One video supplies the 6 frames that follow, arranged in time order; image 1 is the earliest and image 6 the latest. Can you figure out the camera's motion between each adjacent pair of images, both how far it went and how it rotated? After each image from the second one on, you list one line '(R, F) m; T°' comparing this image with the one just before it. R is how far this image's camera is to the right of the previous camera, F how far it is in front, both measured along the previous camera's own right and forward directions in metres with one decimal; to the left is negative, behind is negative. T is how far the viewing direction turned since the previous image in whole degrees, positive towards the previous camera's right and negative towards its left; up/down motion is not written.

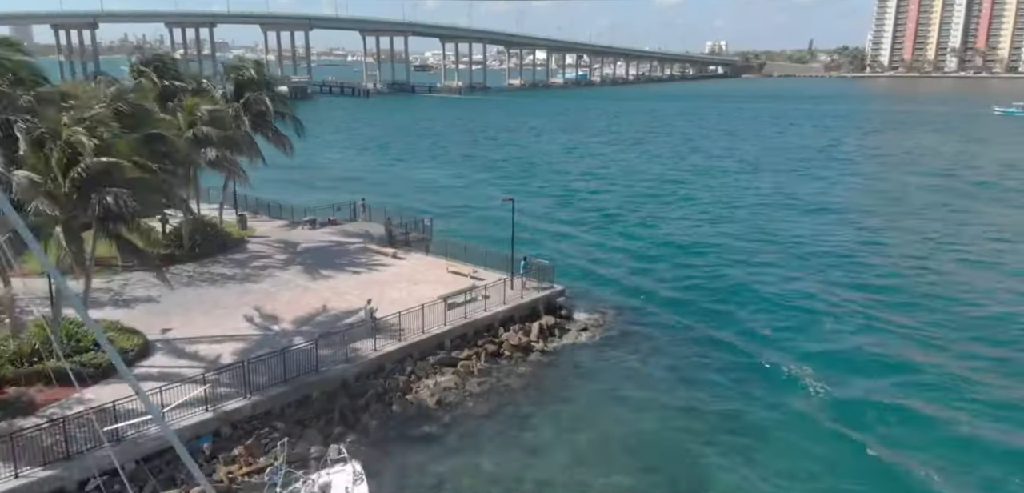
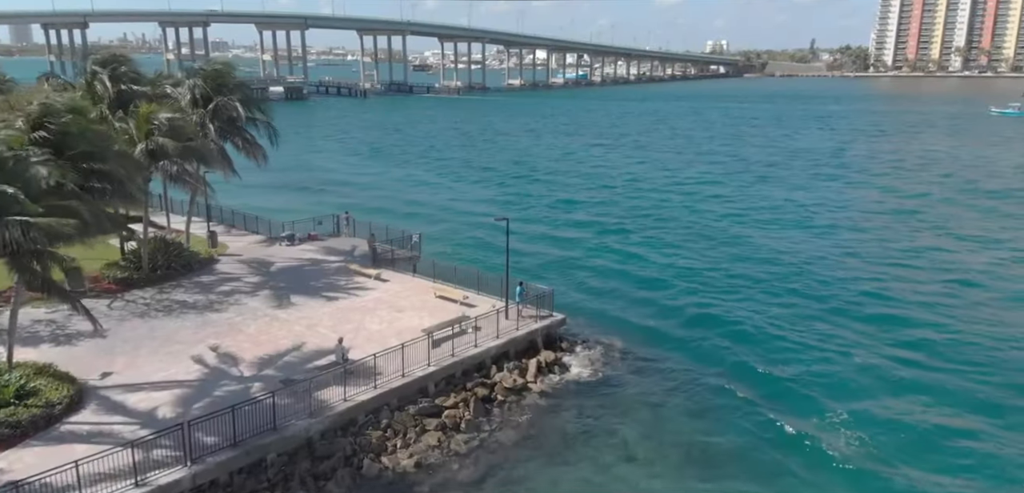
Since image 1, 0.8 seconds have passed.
(+0.2, +3.2) m; 0°
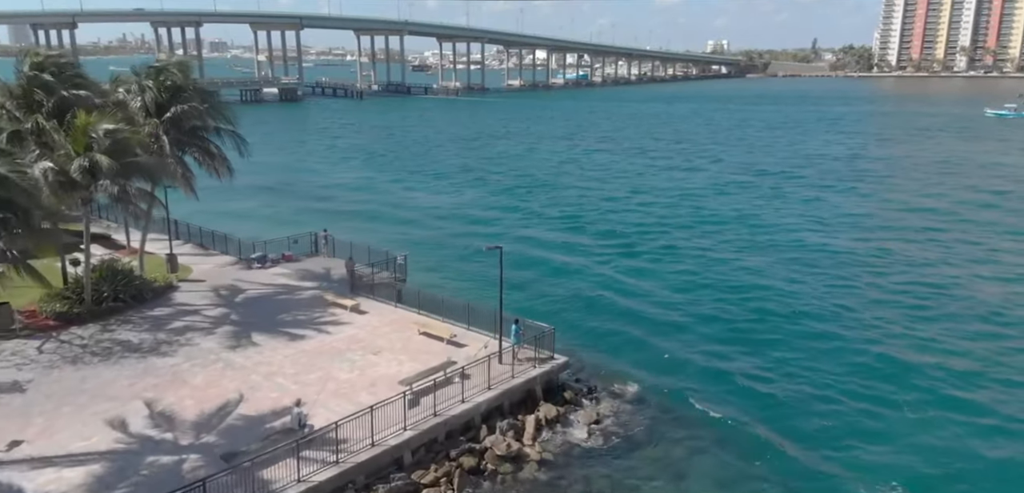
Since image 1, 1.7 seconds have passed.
(+0.2, +3.7) m; 0°
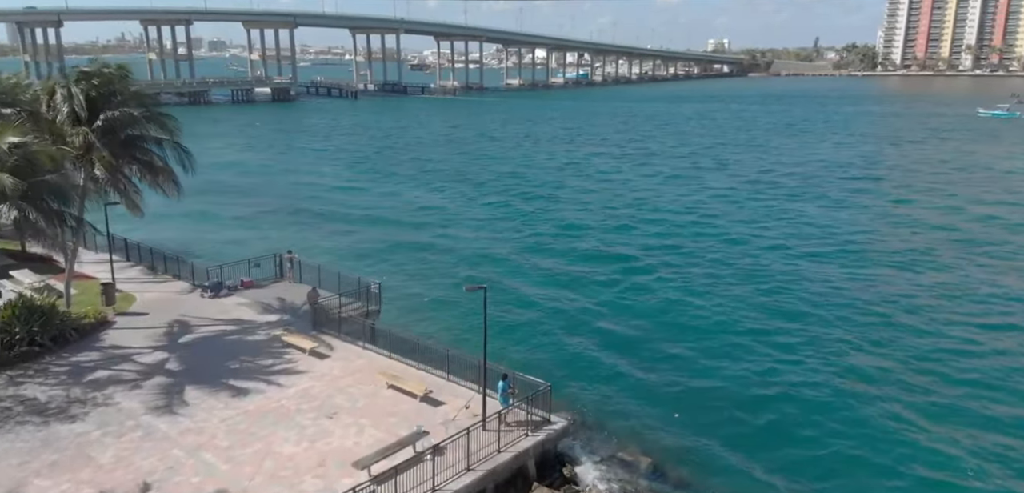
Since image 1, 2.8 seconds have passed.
(+0.3, +4.2) m; 0°
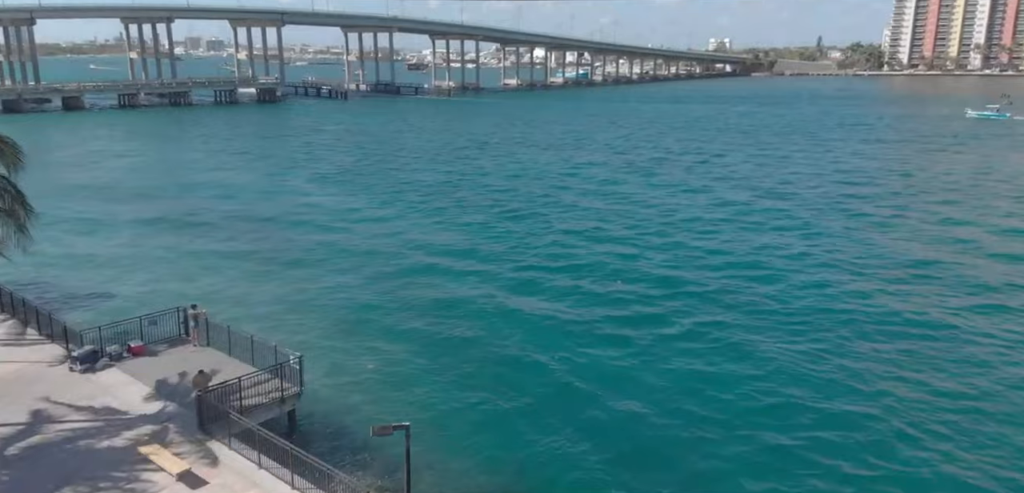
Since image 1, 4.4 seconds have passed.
(+0.9, +6.9) m; 0°
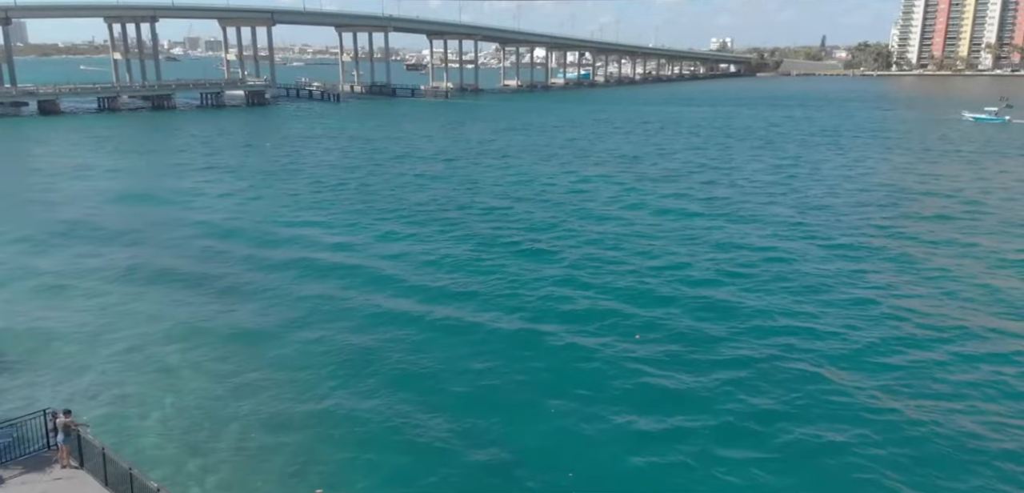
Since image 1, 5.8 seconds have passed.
(+0.2, +6.7) m; 0°
